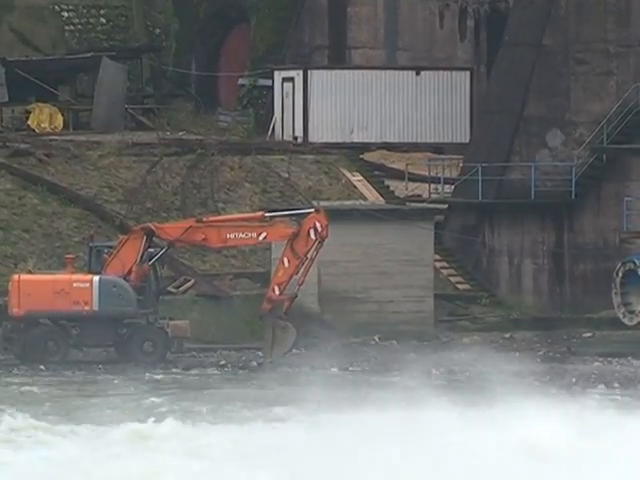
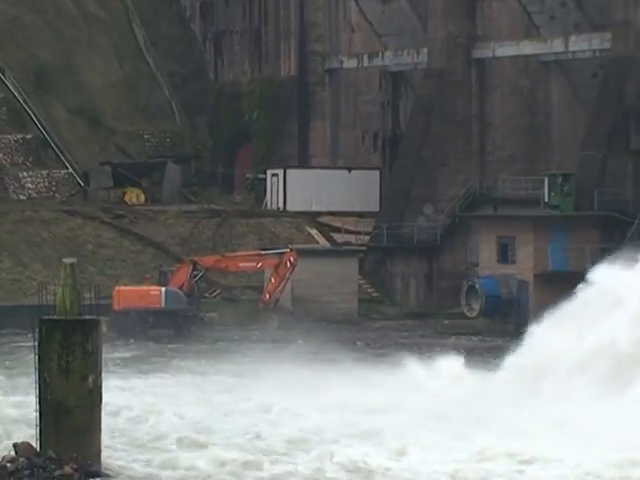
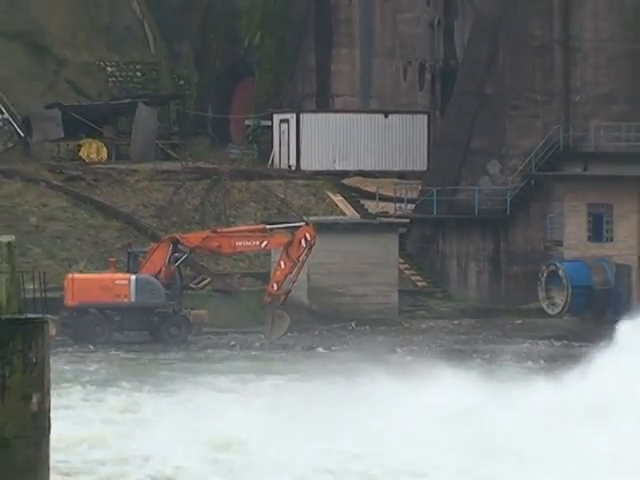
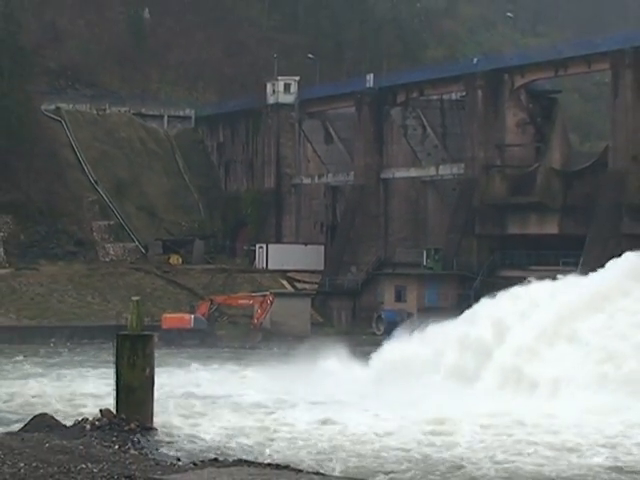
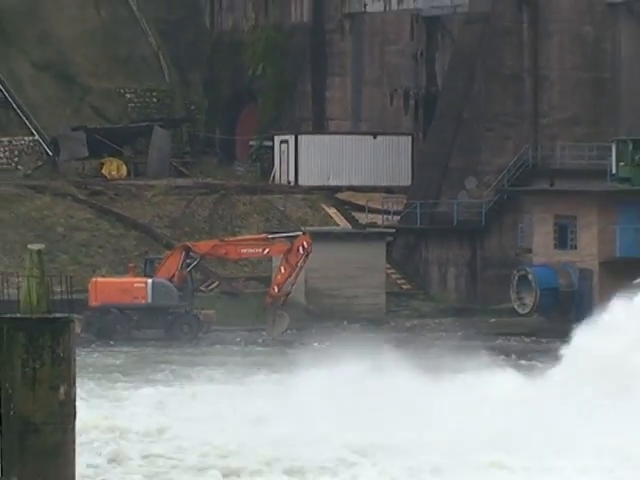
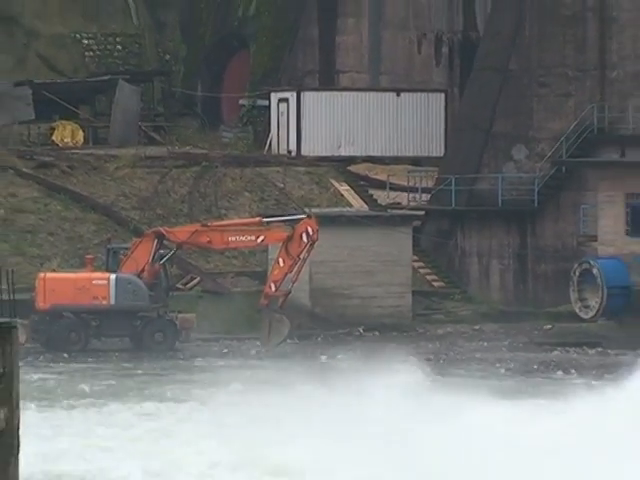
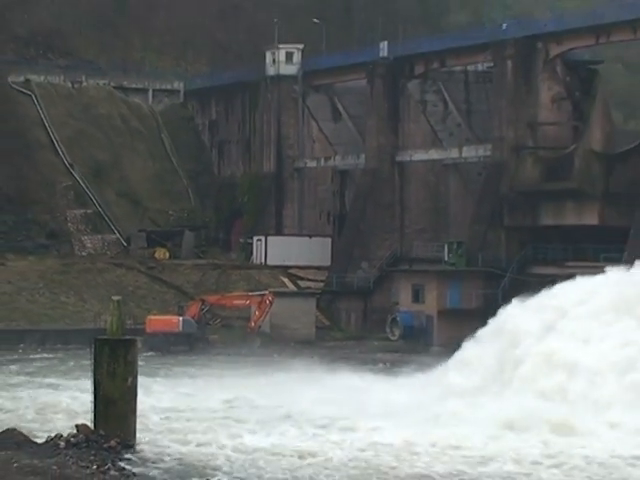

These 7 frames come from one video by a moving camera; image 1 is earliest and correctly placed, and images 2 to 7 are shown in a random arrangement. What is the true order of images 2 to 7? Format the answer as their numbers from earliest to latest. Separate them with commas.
6, 3, 5, 2, 7, 4
